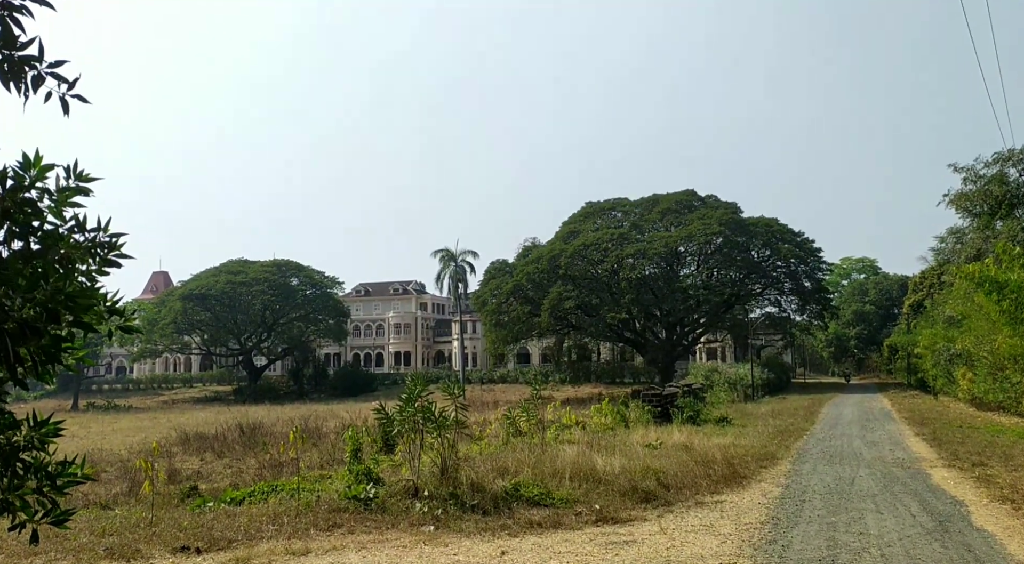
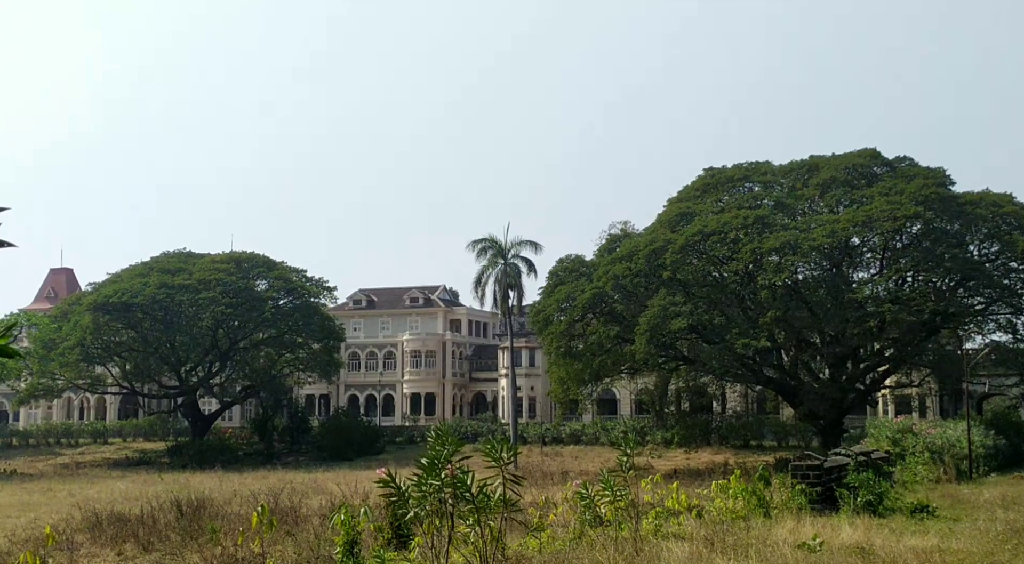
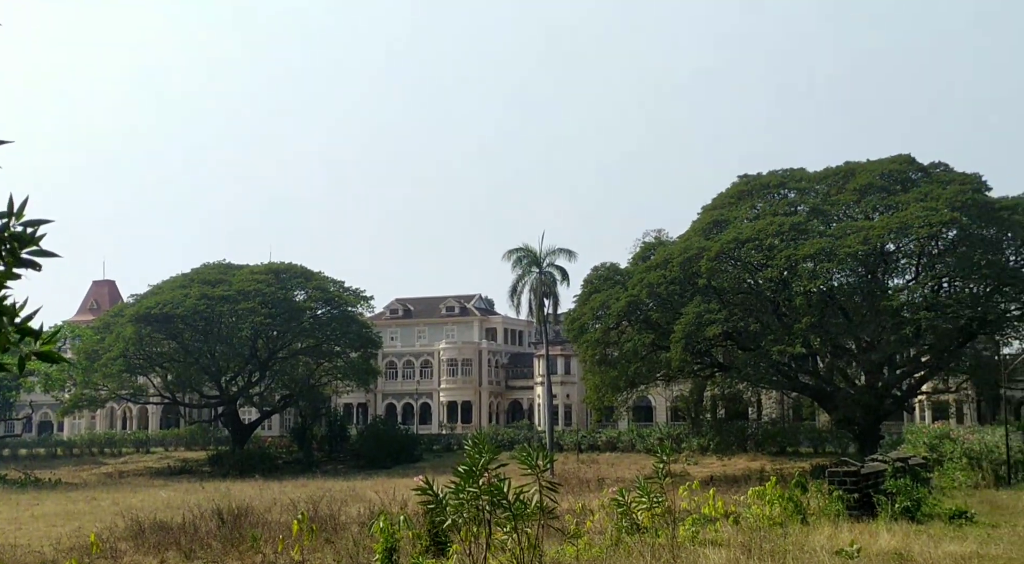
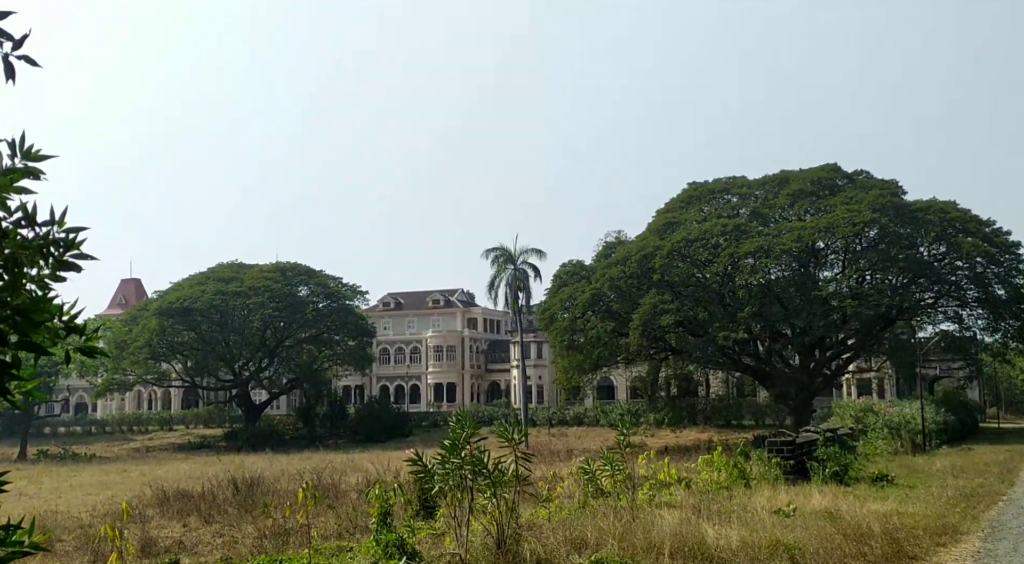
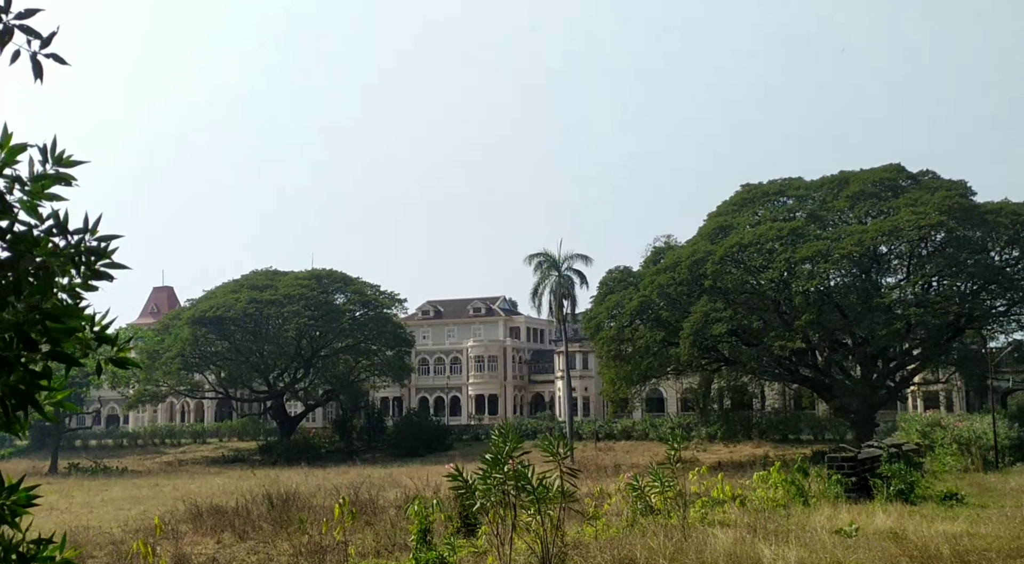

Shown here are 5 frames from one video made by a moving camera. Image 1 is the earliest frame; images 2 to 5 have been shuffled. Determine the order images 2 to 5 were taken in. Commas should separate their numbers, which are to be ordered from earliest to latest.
4, 5, 3, 2
